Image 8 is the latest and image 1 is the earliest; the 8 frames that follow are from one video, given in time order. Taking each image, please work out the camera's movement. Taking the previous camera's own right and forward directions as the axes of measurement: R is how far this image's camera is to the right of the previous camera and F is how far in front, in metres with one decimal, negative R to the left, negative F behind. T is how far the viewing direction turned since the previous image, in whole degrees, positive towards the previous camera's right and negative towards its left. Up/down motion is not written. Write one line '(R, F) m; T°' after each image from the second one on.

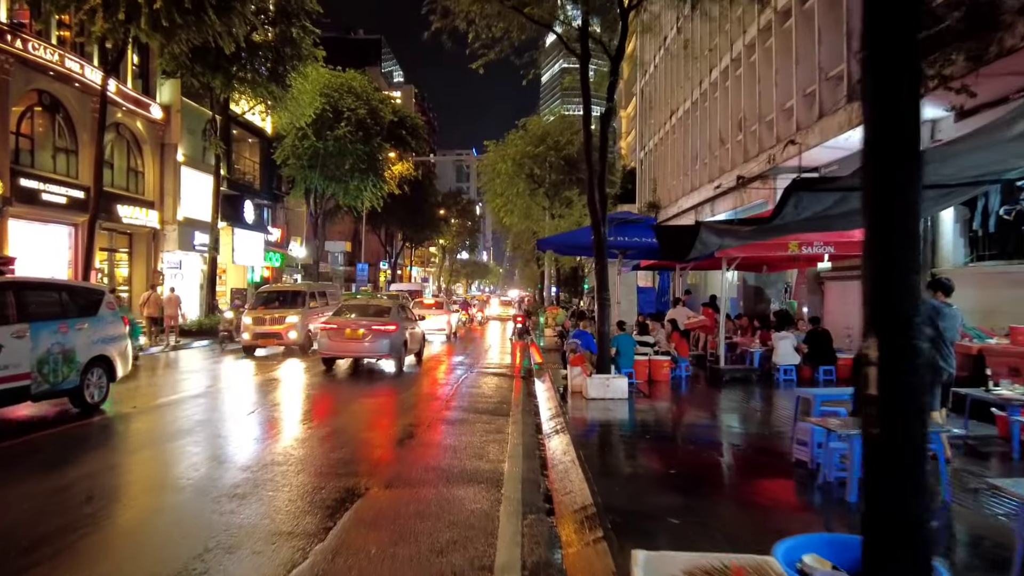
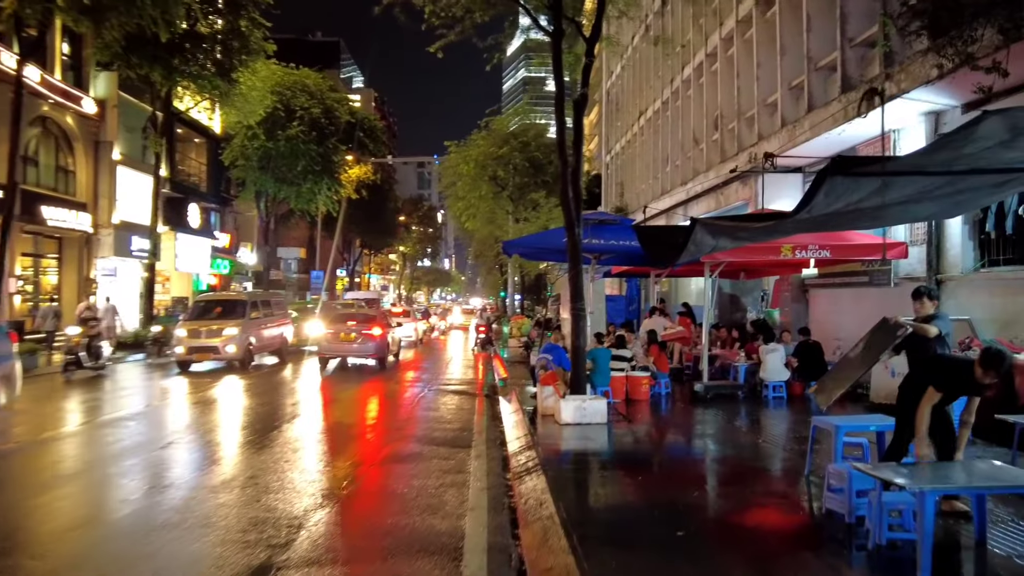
(0.0, +1.5) m; +3°
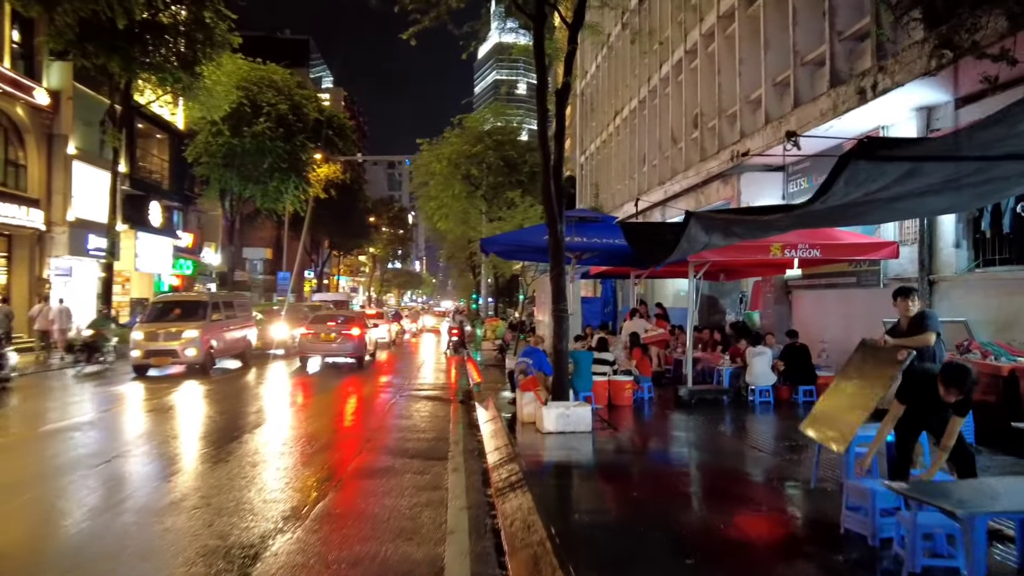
(-0.1, +0.6) m; +2°
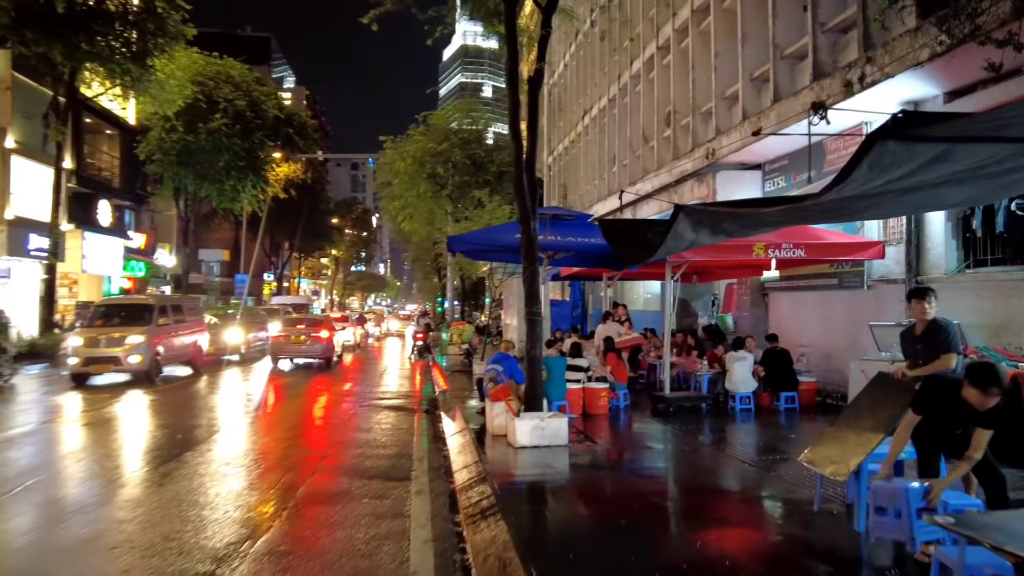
(-0.1, +0.7) m; +3°
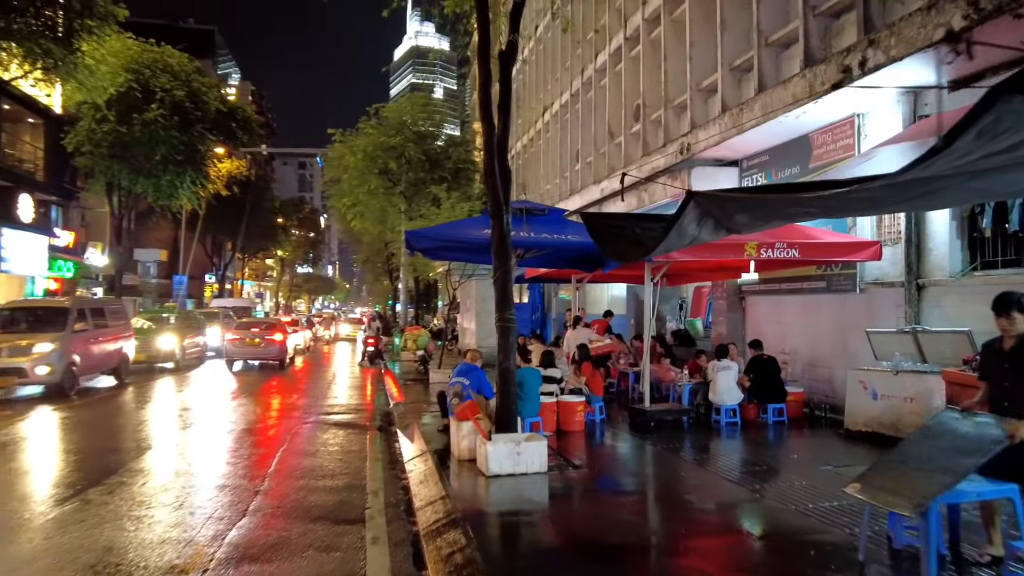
(-0.2, +1.2) m; +4°
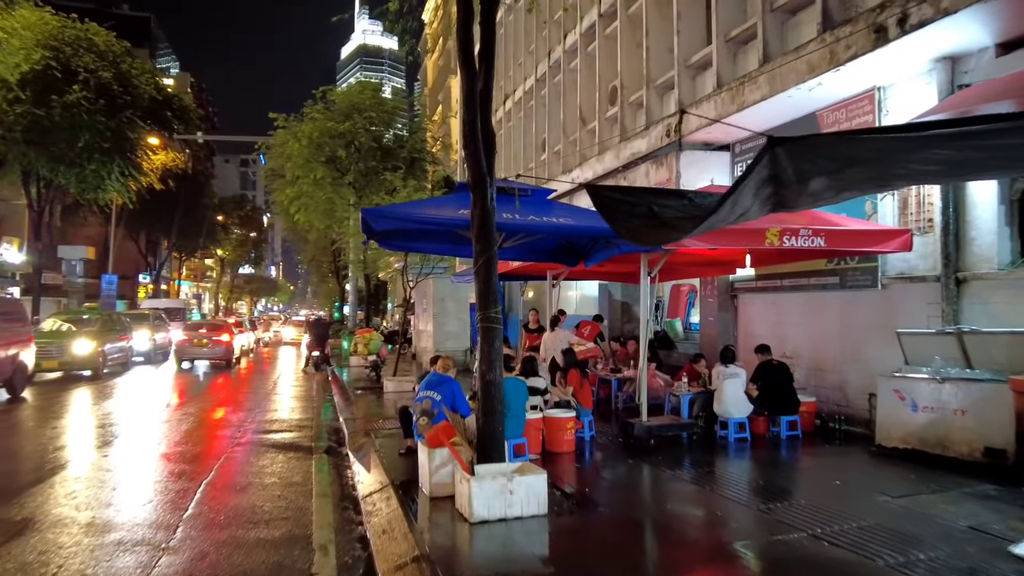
(-0.3, +1.6) m; +4°
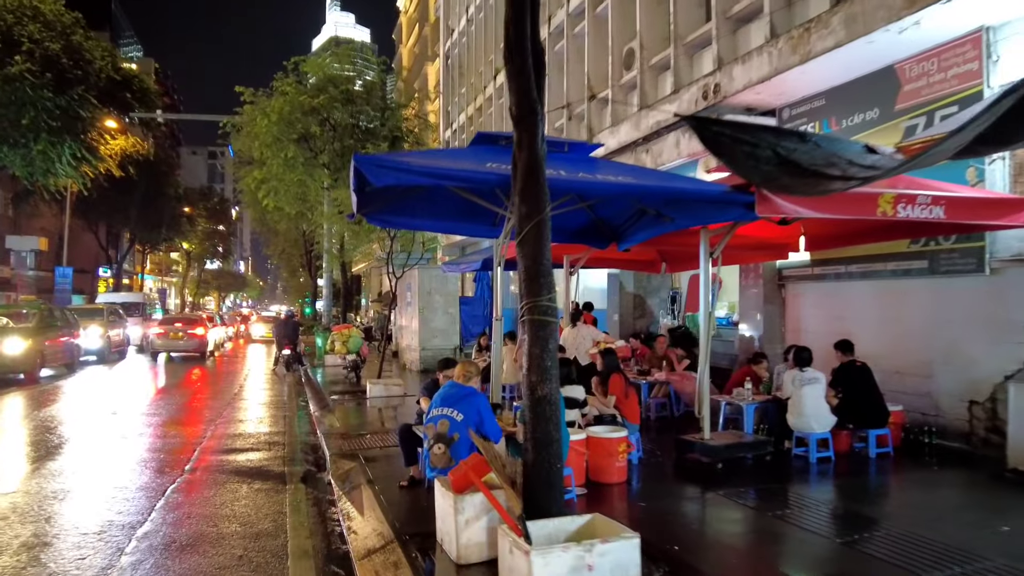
(-0.6, +1.9) m; +2°
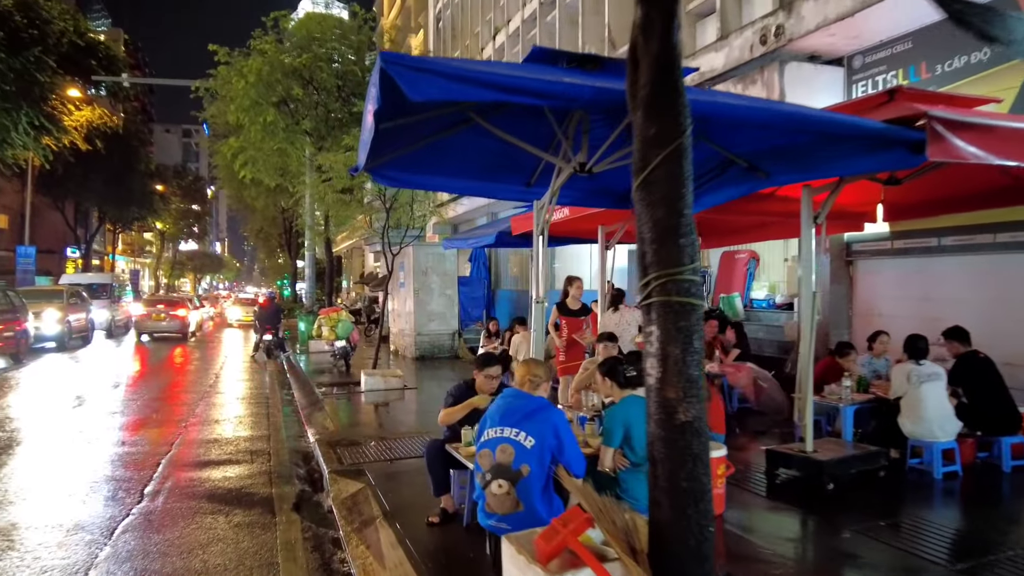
(-0.6, +1.6) m; +2°
